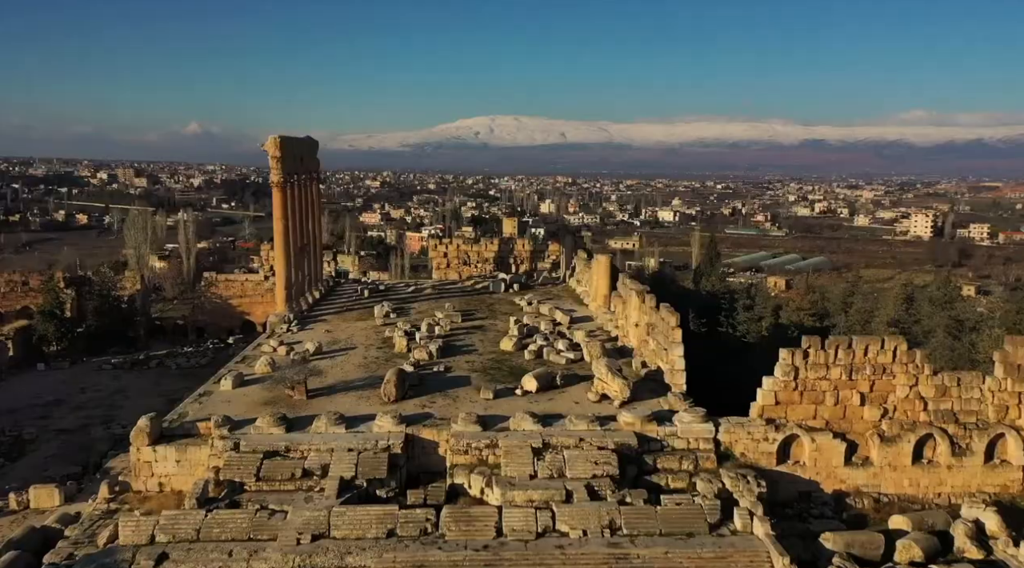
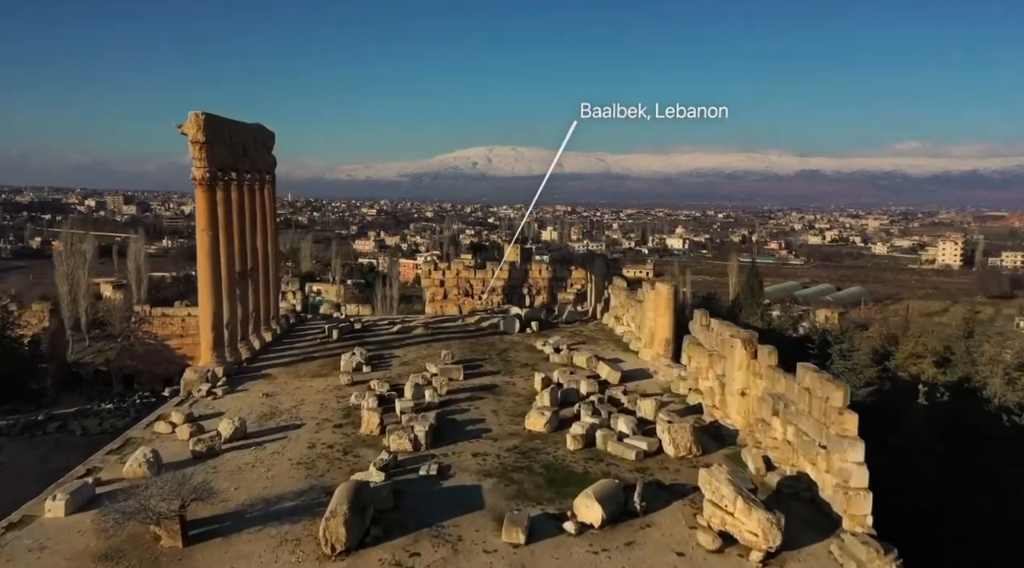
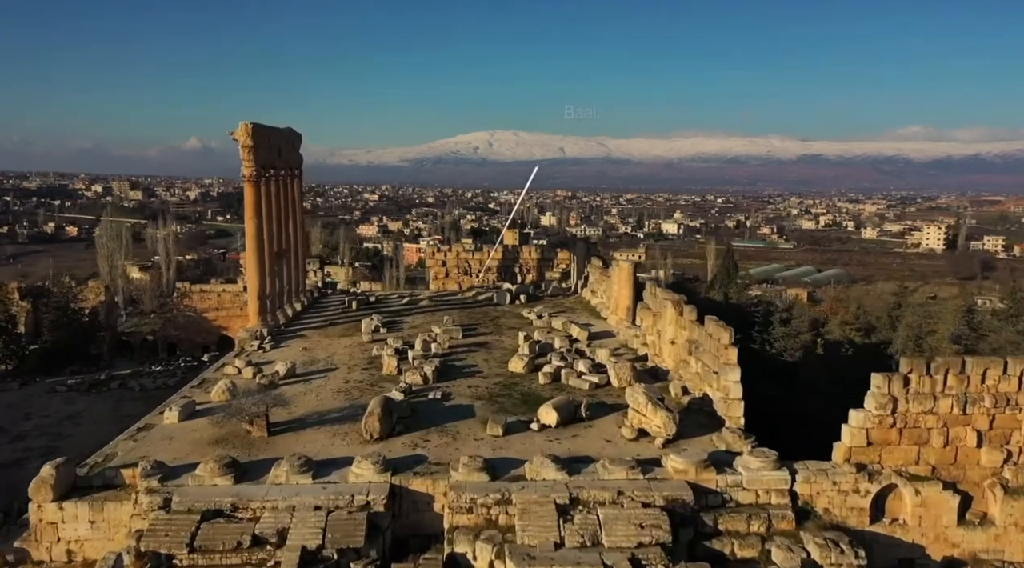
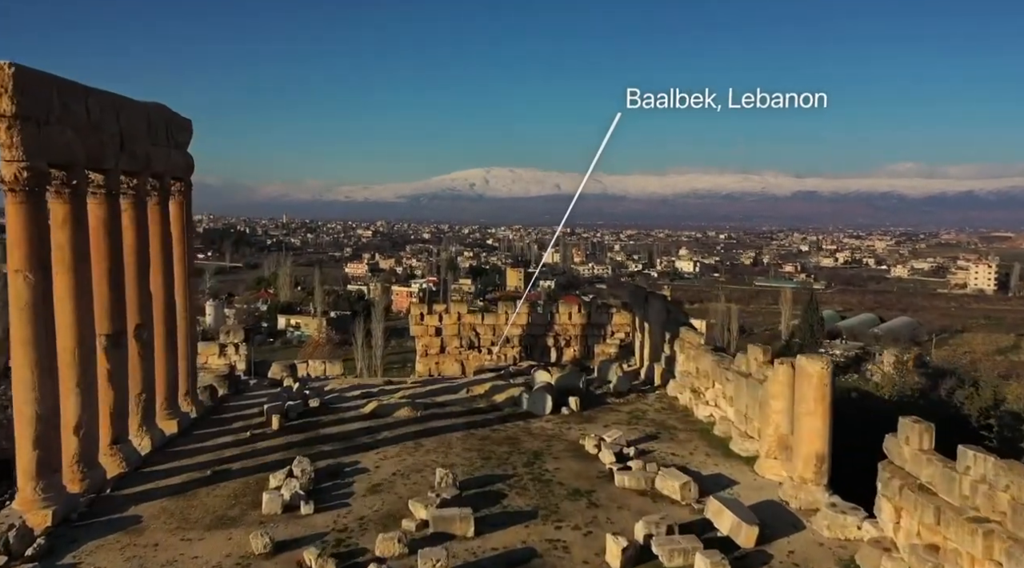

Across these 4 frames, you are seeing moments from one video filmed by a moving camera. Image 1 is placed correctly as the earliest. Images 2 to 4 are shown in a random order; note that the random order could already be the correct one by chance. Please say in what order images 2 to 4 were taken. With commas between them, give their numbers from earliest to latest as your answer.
3, 2, 4
